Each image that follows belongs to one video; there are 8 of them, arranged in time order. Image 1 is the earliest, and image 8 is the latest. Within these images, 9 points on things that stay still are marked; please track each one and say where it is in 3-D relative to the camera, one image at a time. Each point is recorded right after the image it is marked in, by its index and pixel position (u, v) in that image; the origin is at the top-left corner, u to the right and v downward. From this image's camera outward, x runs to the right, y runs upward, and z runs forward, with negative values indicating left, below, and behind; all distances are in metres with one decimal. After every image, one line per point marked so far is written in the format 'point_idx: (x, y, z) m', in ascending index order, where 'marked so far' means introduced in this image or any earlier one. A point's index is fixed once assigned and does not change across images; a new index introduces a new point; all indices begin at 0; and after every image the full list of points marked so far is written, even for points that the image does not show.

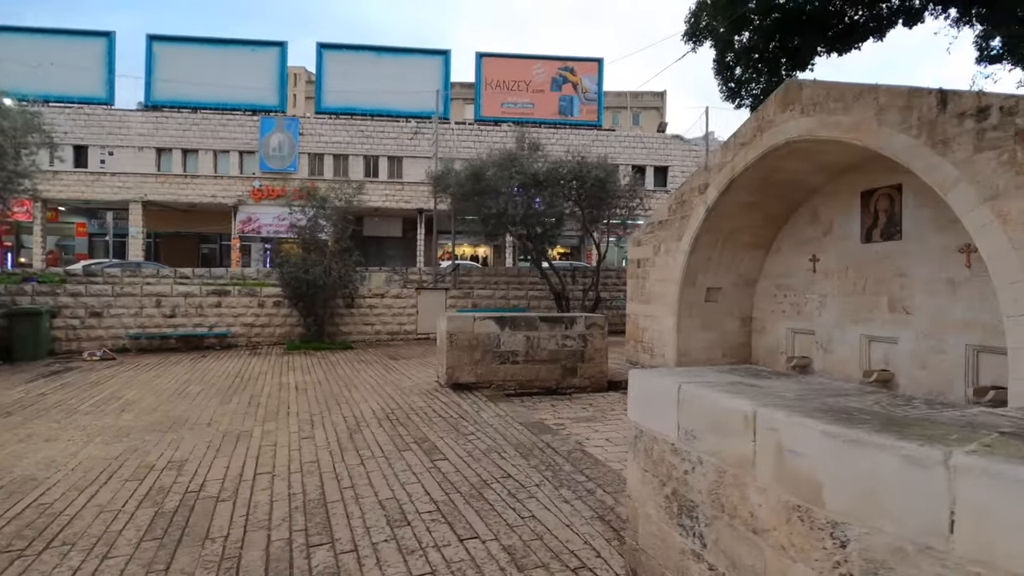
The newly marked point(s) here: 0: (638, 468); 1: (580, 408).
0: (+0.5, -0.8, +2.3) m
1: (+0.8, -1.4, +6.4) m
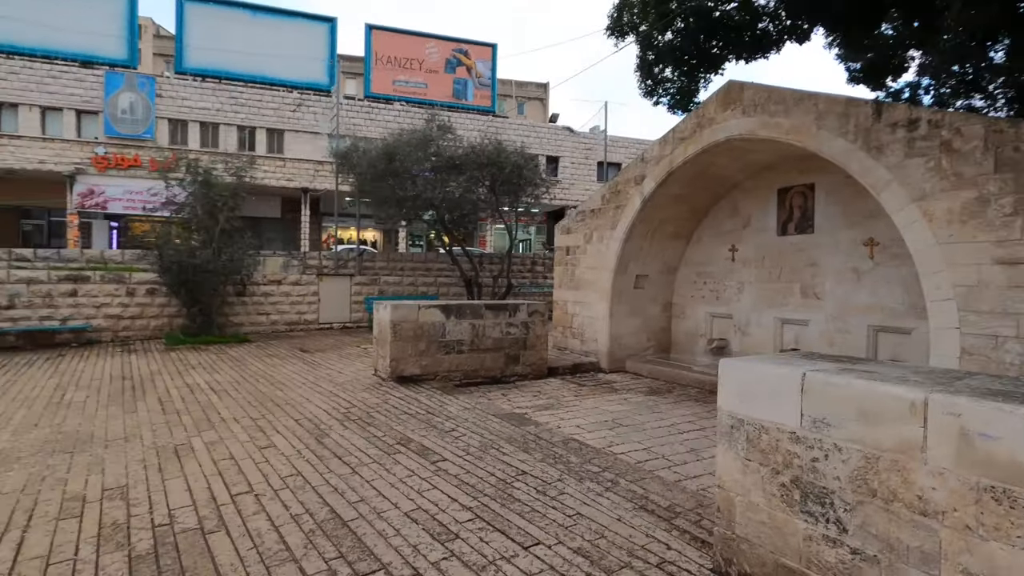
0: (+1.0, -0.7, +2.3) m
1: (+0.2, -1.3, +6.4) m
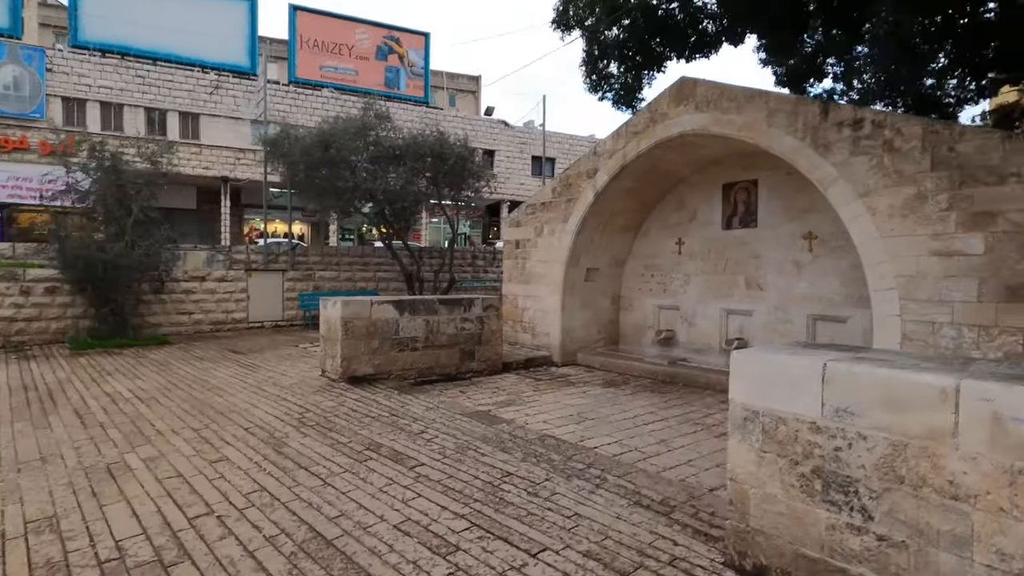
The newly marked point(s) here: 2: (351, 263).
0: (+1.0, -0.7, +2.2) m
1: (-0.3, -1.2, +6.2) m
2: (-3.8, +0.6, +12.5) m
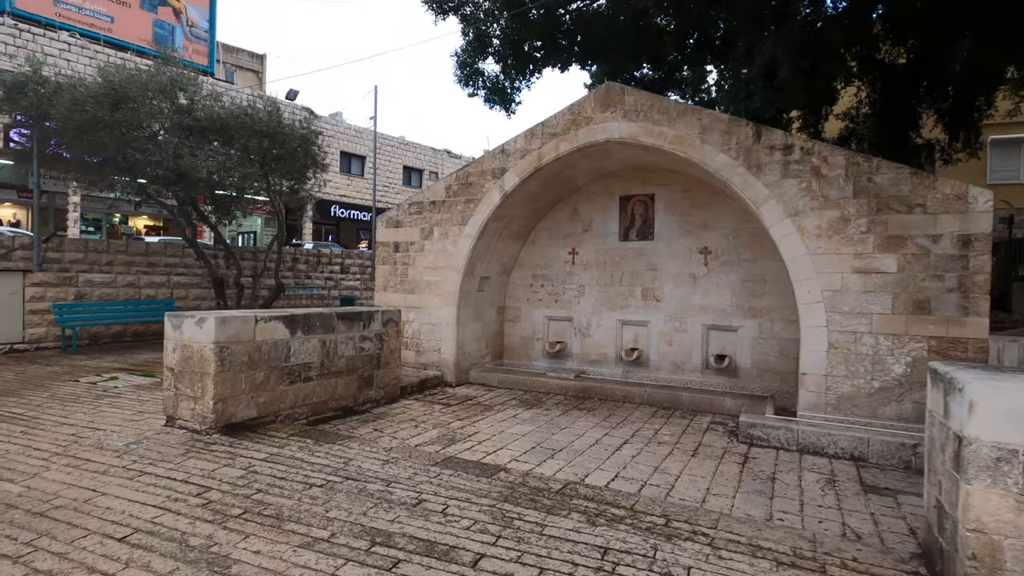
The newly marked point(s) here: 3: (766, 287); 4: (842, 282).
0: (+1.8, -0.8, +2.0) m
1: (-0.9, -1.3, +5.1) m
2: (-6.7, +0.4, +9.4) m
3: (+3.1, 0.0, +6.6) m
4: (+3.2, +0.1, +5.1) m
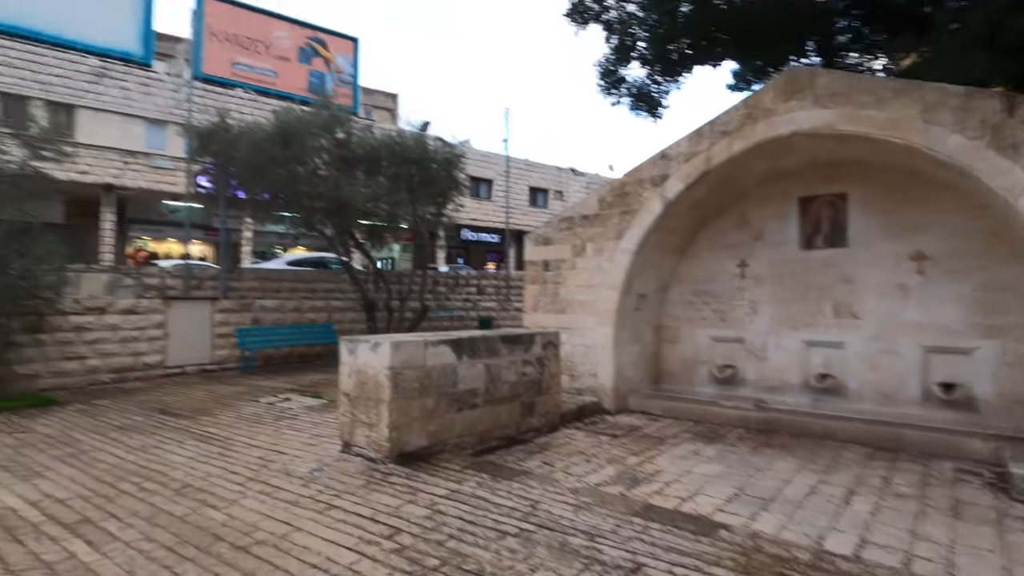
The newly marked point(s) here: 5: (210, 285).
0: (+2.6, -0.8, +1.0) m
1: (+0.6, -1.5, +4.6) m
2: (-4.1, 0.0, +10.2) m
3: (+4.9, -0.1, +5.2) m
4: (+4.6, 0.0, +3.8) m
5: (-5.1, 0.0, +9.1) m
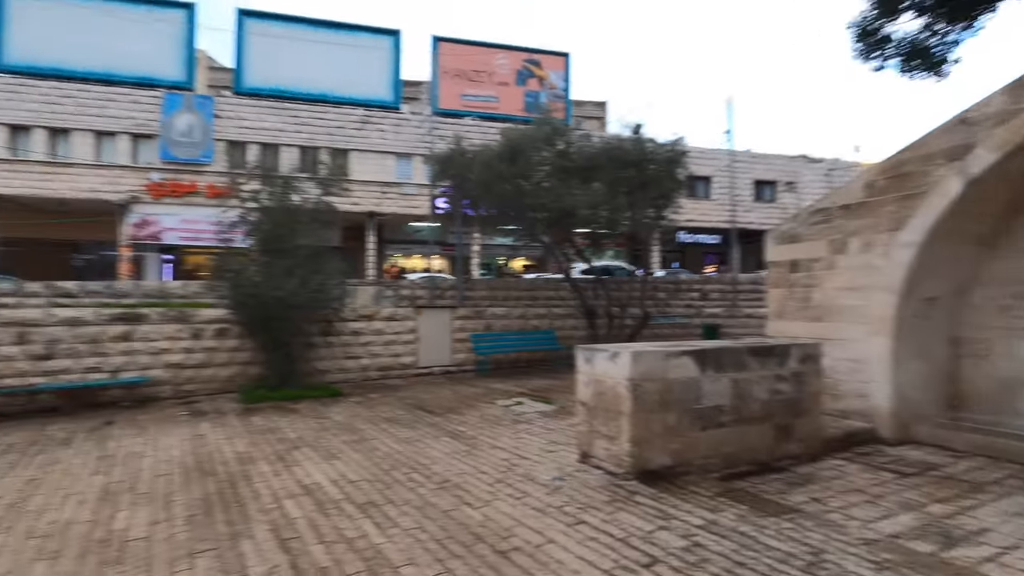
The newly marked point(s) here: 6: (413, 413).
0: (+3.0, -0.7, -0.3) m
1: (+2.5, -1.5, +3.7) m
2: (+0.2, -0.2, +10.7) m
3: (+6.7, 0.0, +2.8) m
4: (+5.9, +0.1, +1.5) m
5: (-1.2, -0.1, +10.1) m
6: (-1.2, -1.5, +6.5) m
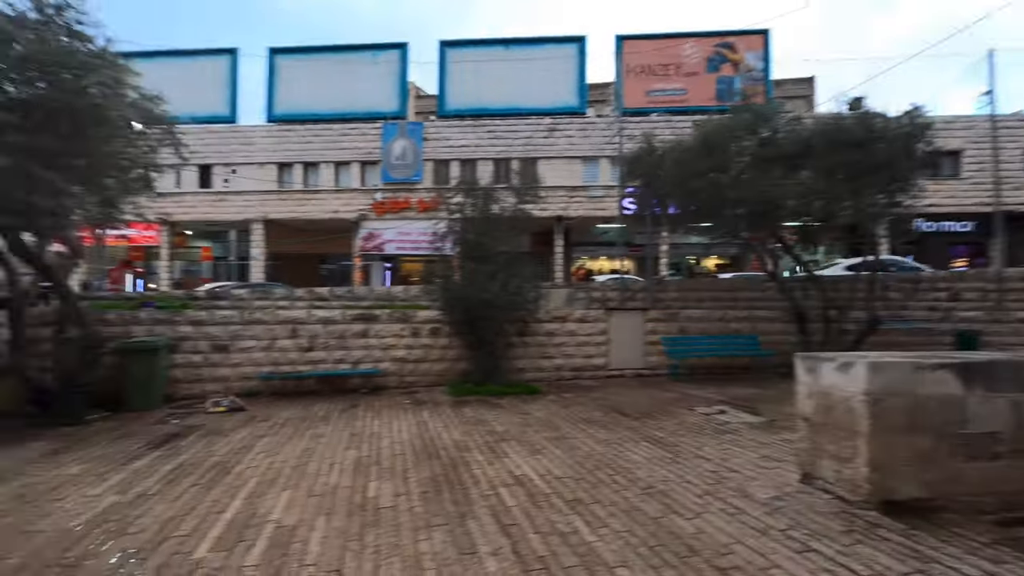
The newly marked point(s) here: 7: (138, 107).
0: (+2.9, -0.7, -1.3) m
1: (+3.8, -1.5, +2.7) m
2: (+3.9, -0.2, +10.0) m
3: (+7.4, 0.0, +0.4) m
4: (+6.2, +0.1, -0.5) m
5: (+2.4, -0.2, +9.9) m
6: (+1.2, -1.5, +6.5) m
7: (-4.7, +2.3, +6.7) m
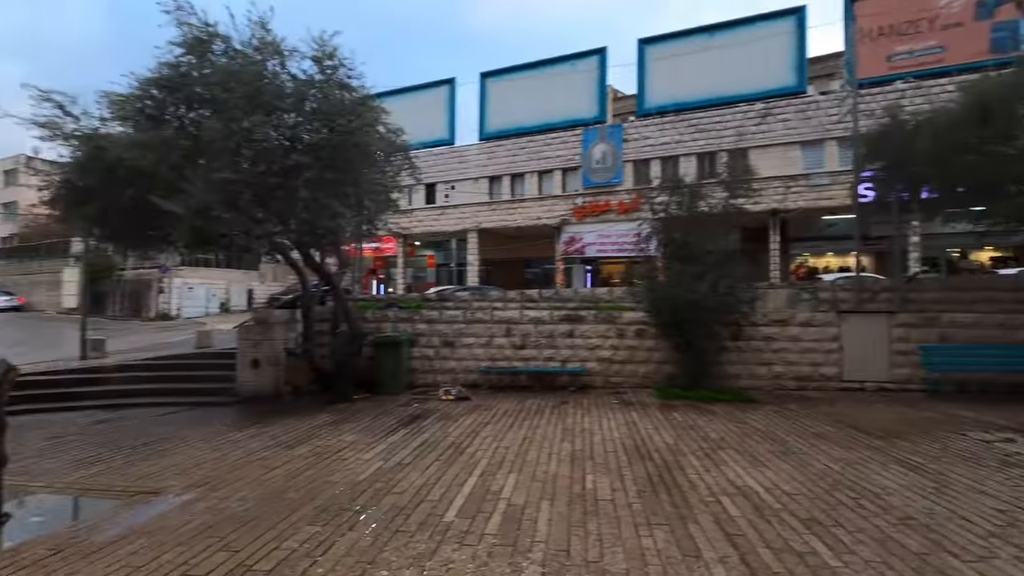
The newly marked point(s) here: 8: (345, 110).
0: (+2.4, -0.6, -2.2) m
1: (+4.6, -1.5, +1.2) m
2: (+7.4, -0.2, +8.1) m
3: (+7.2, +0.1, -2.2) m
4: (+5.7, +0.2, -2.6) m
5: (+5.9, -0.2, +8.4) m
6: (+3.6, -1.5, +5.7) m
7: (-1.9, +2.2, +8.0) m
8: (-2.3, +2.4, +7.3) m
